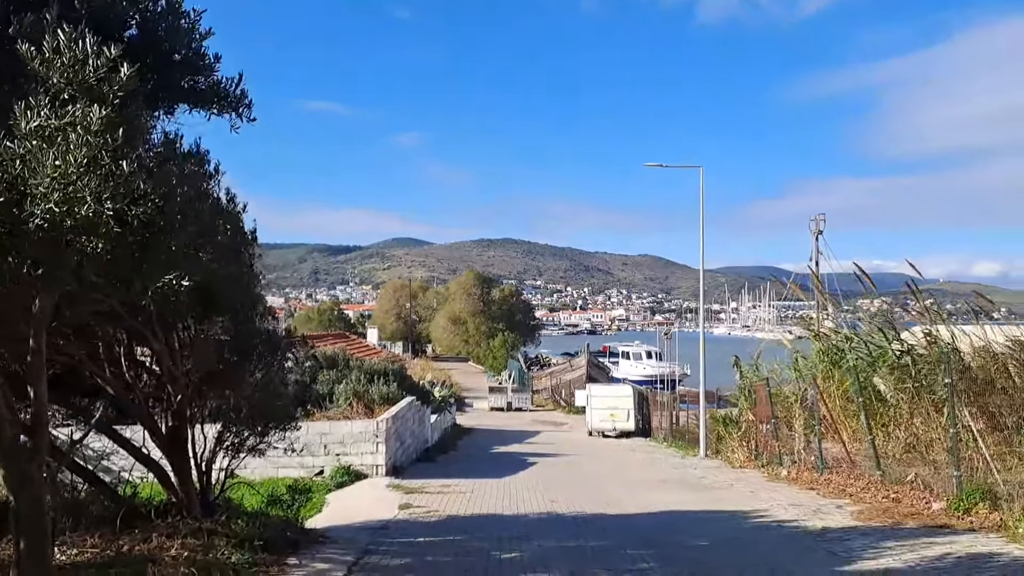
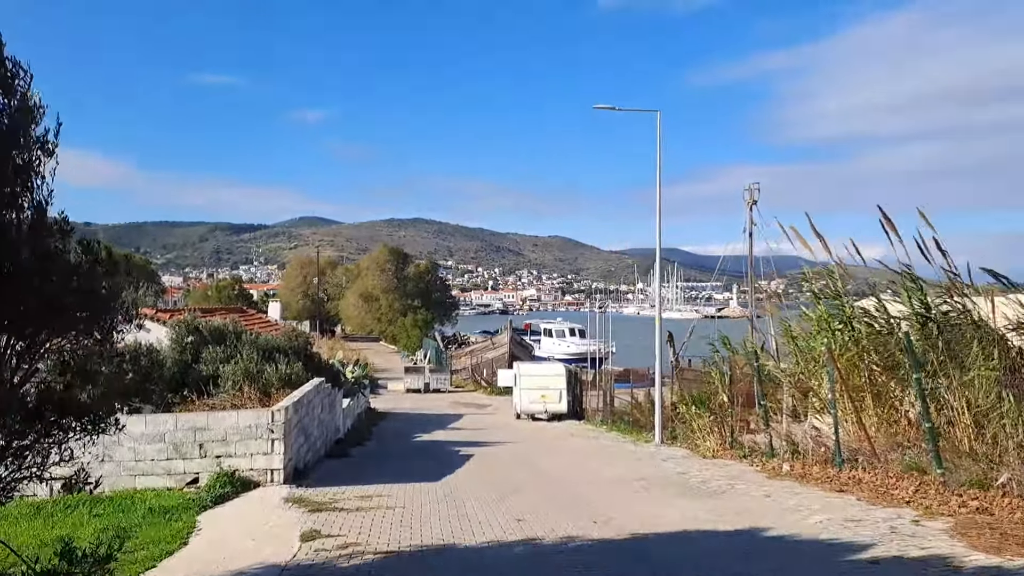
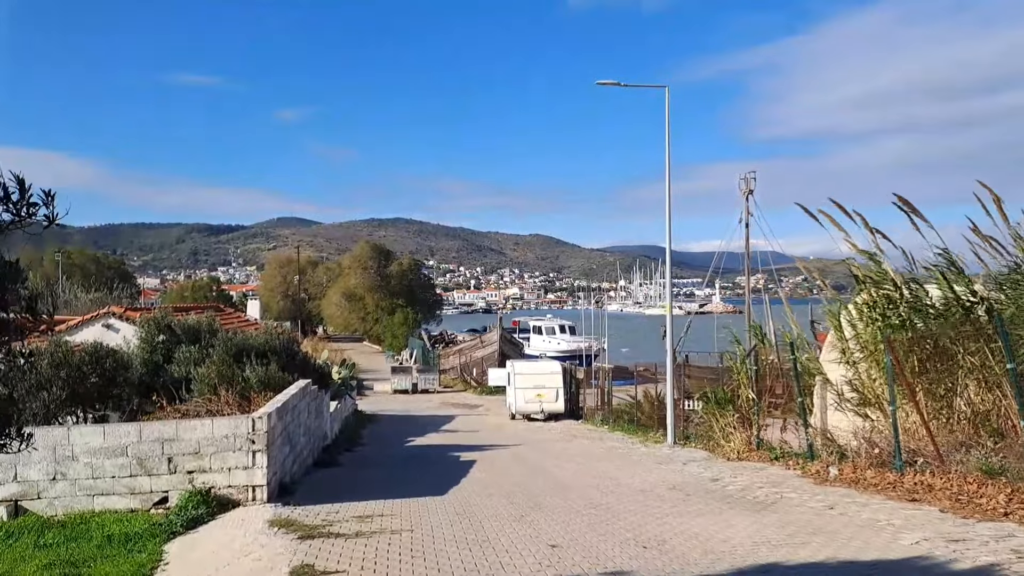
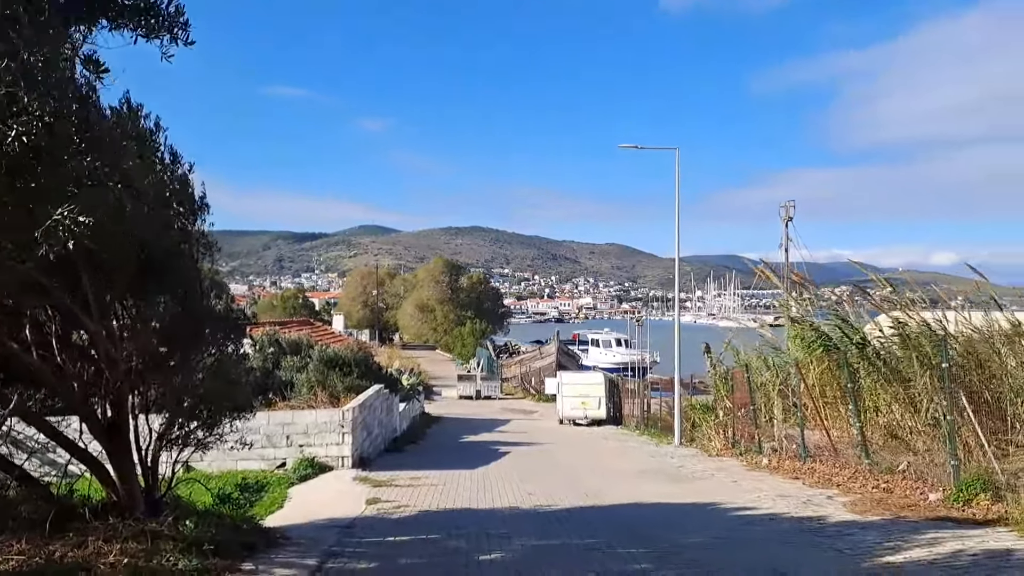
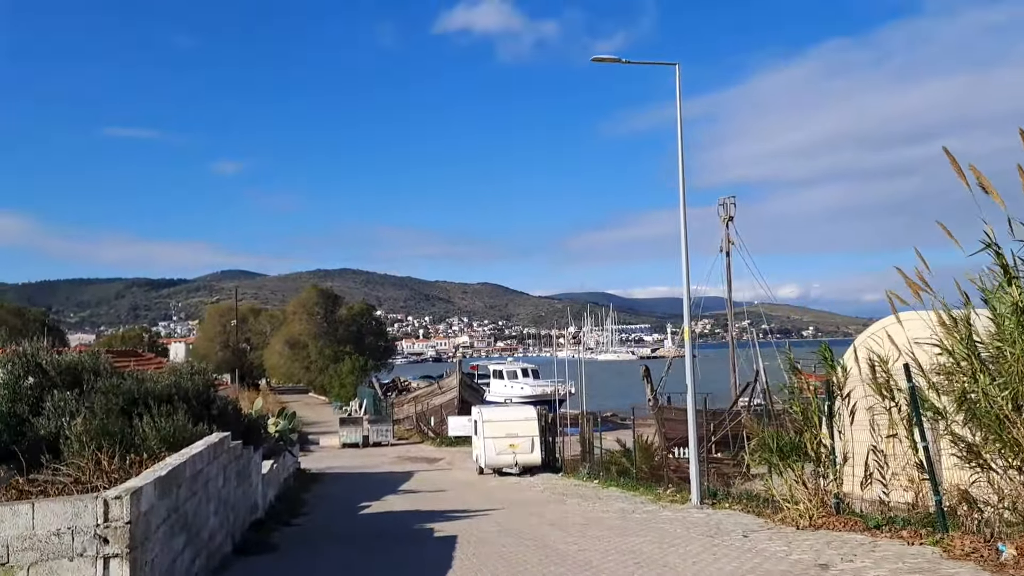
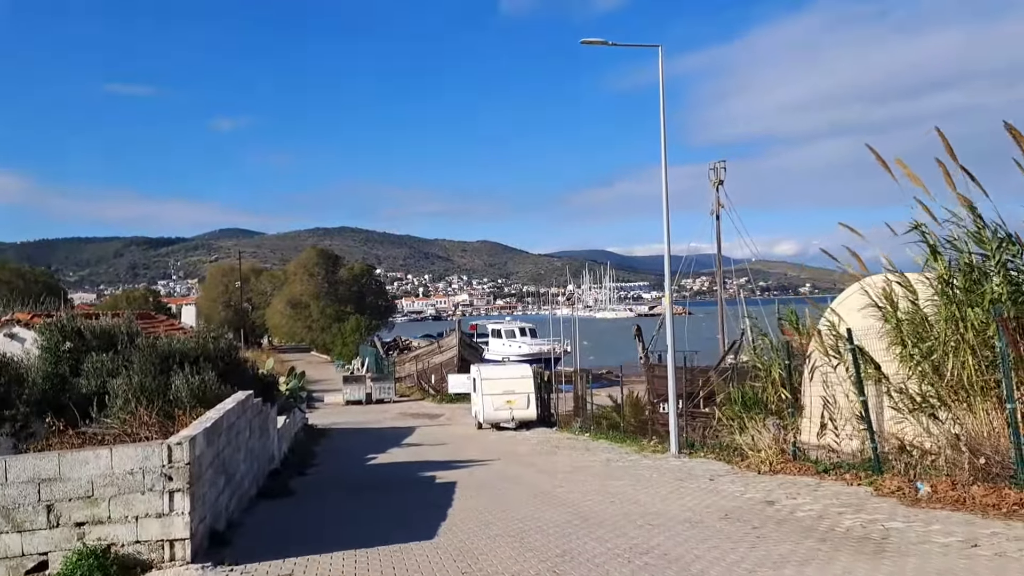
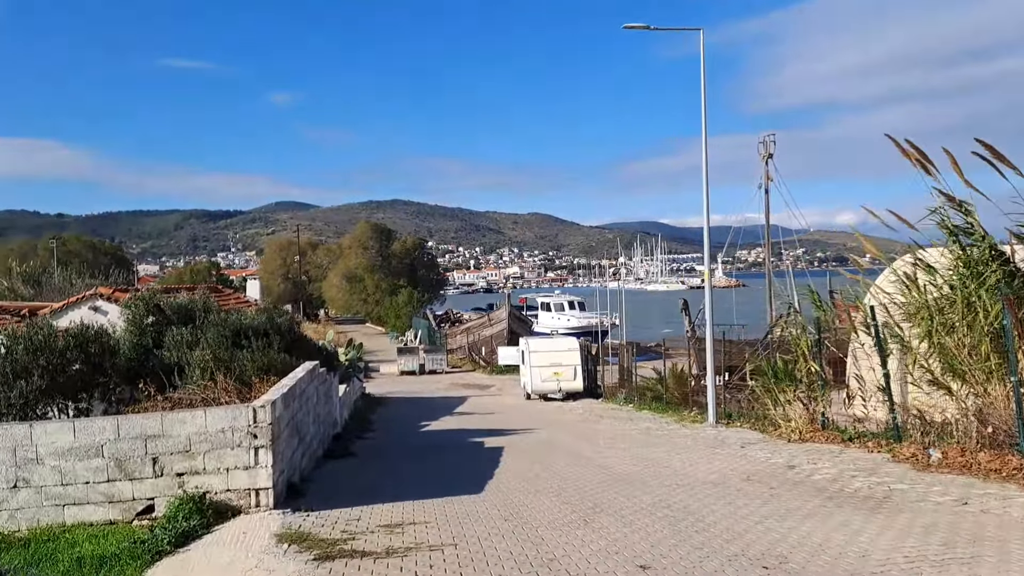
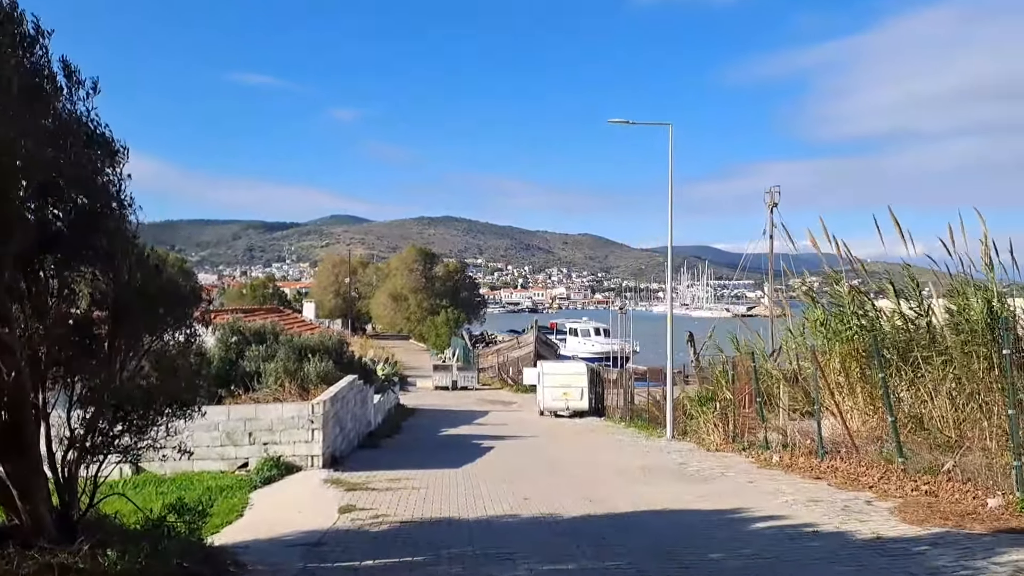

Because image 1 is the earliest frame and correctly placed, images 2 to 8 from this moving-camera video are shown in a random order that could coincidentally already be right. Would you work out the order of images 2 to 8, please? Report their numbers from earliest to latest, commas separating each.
4, 8, 2, 3, 7, 6, 5
